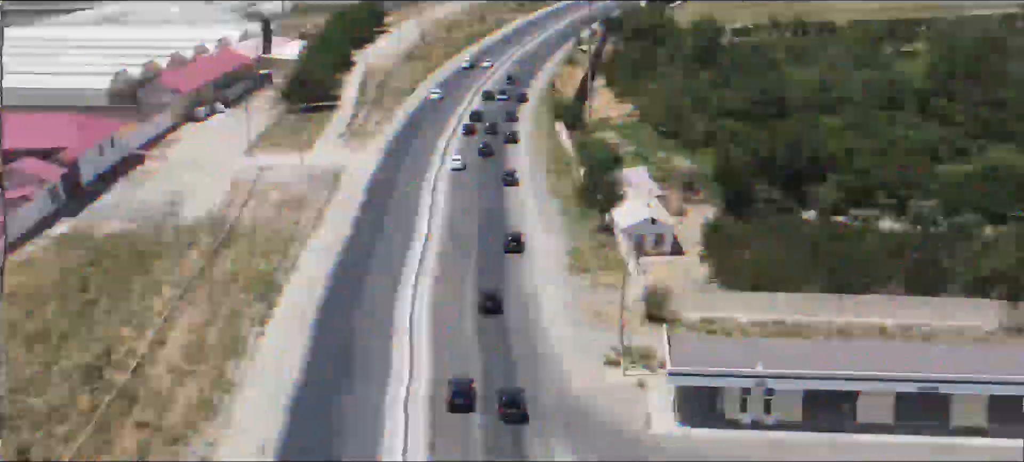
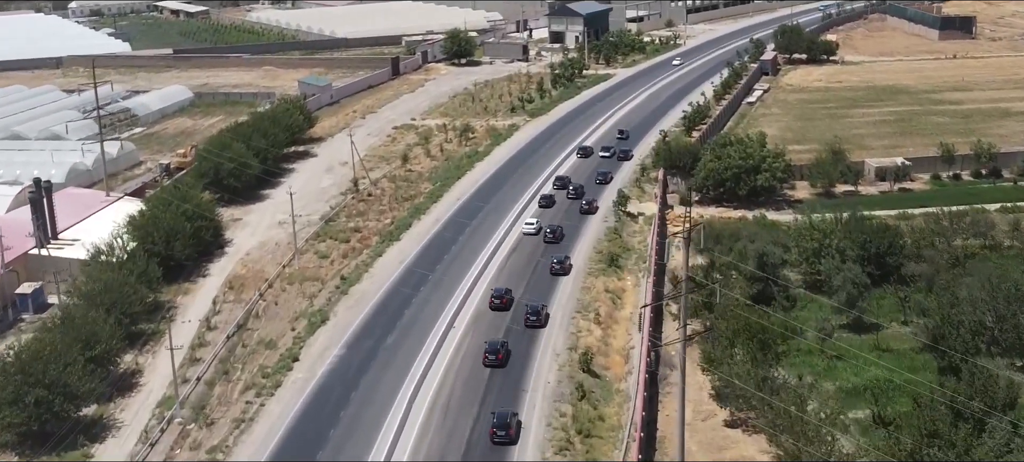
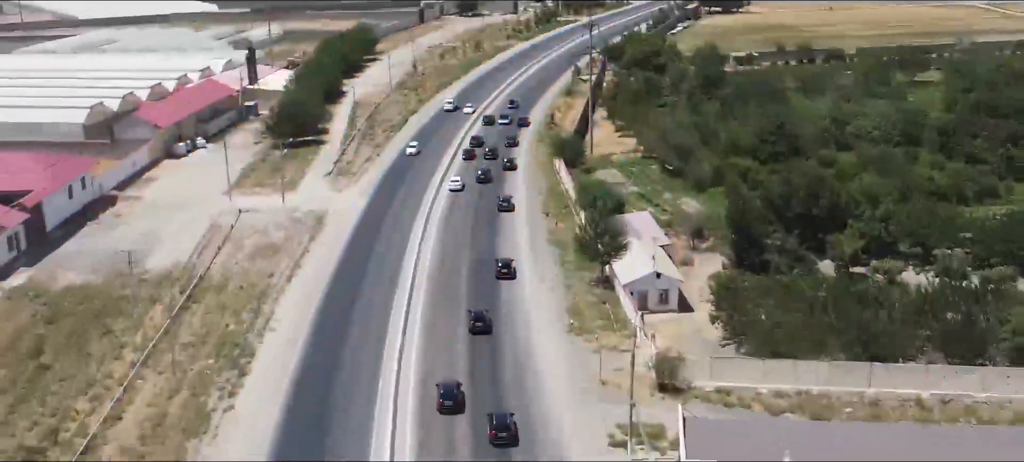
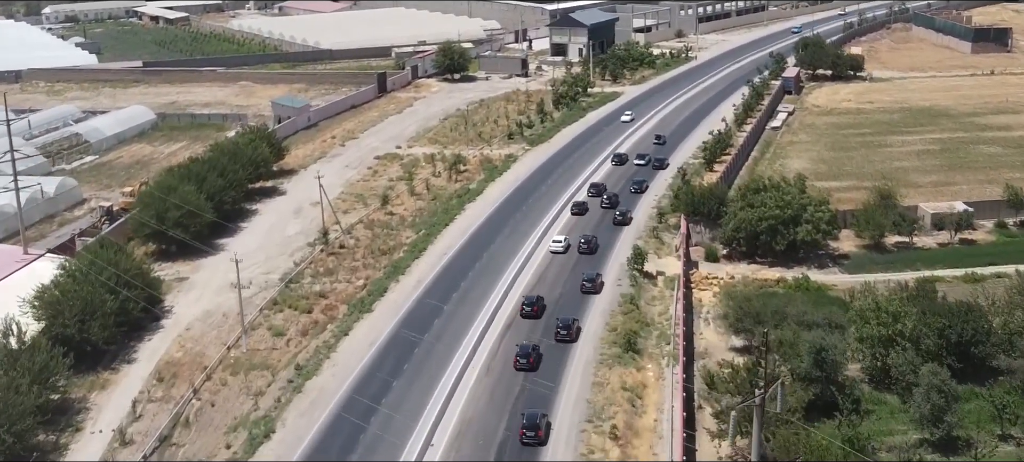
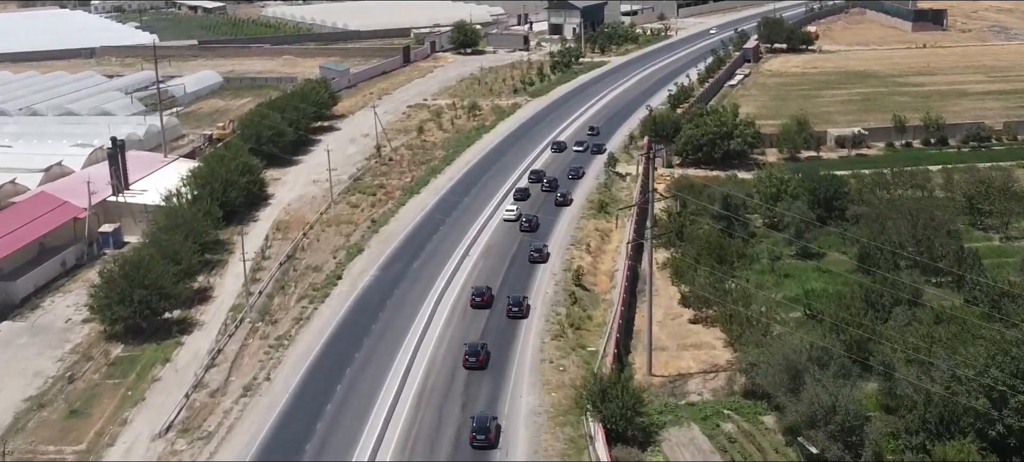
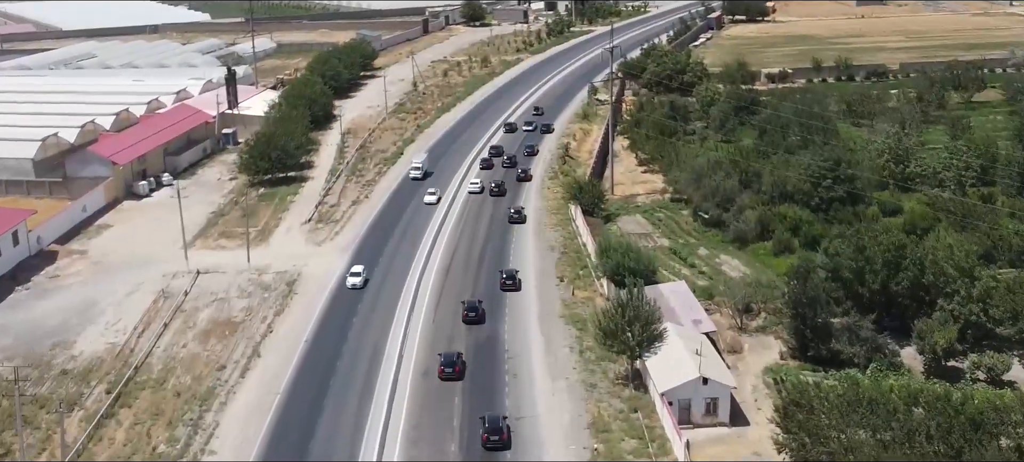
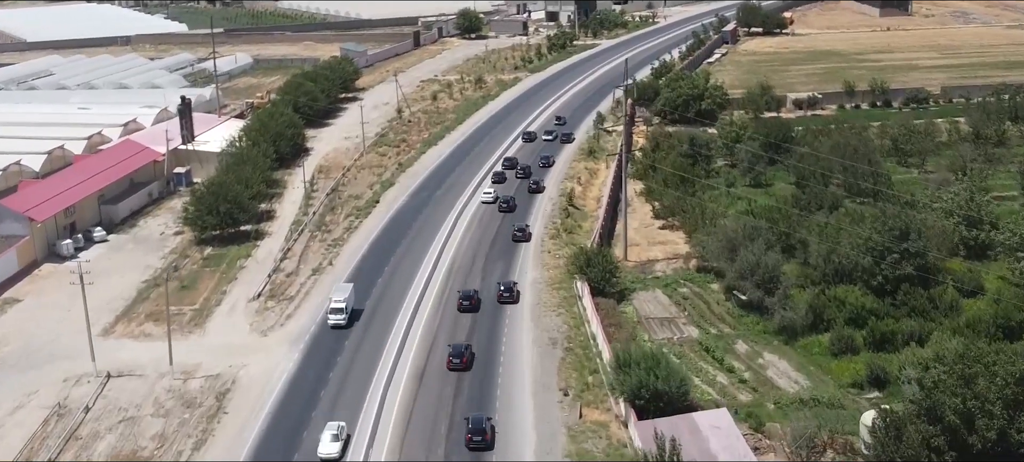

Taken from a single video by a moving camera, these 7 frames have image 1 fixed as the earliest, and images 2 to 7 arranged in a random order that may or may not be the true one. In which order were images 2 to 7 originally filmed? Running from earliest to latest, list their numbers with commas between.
3, 6, 7, 5, 2, 4
